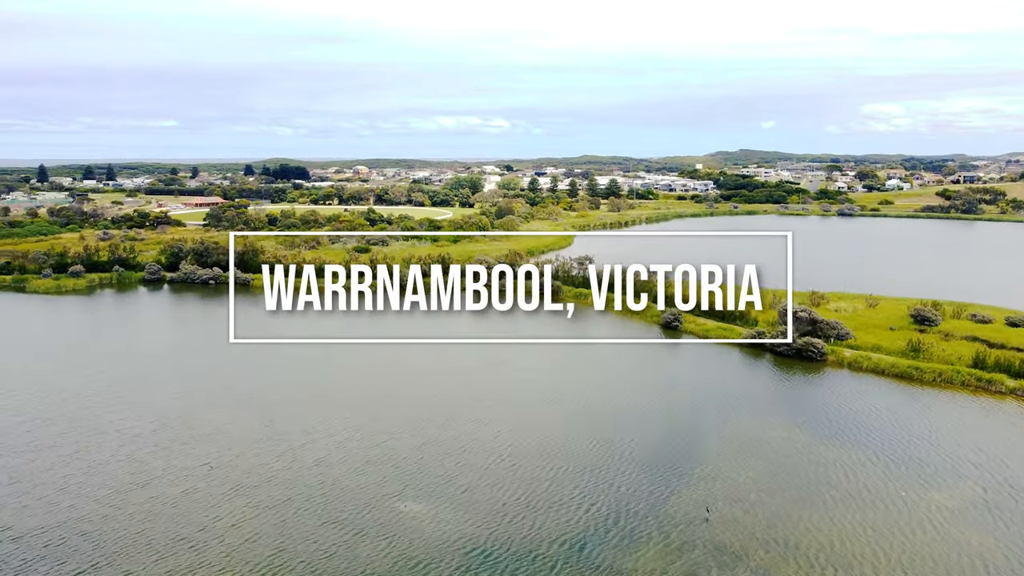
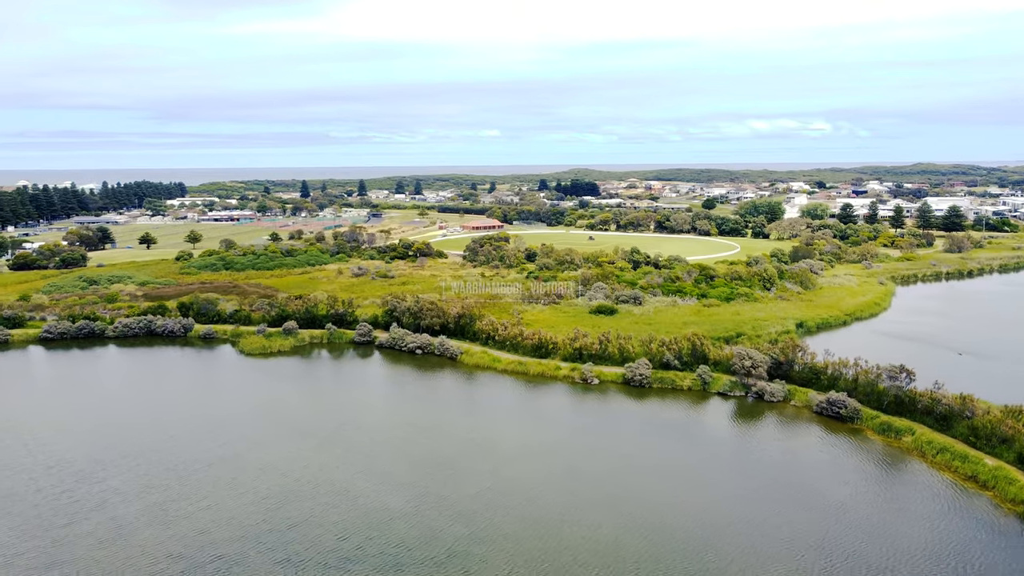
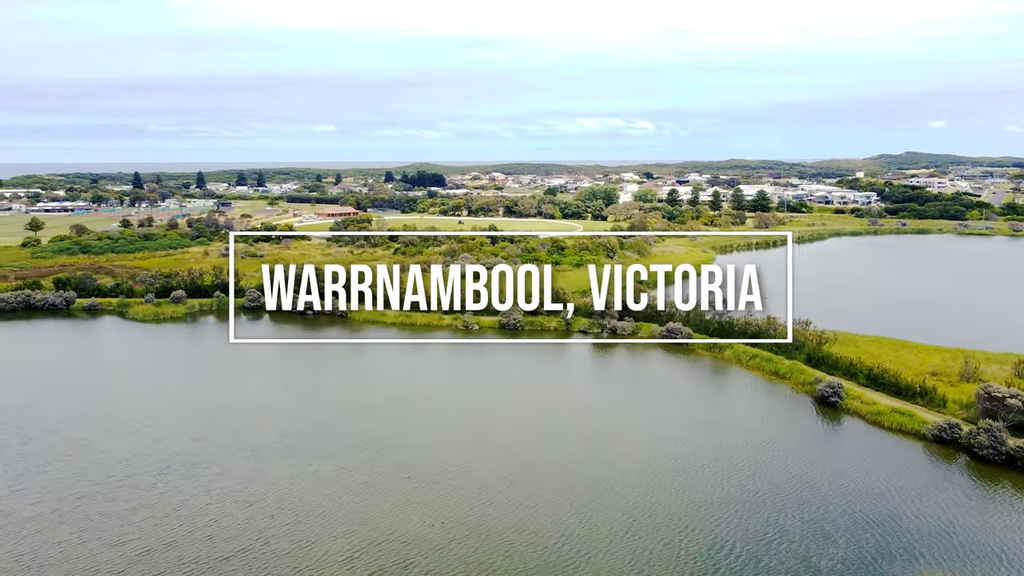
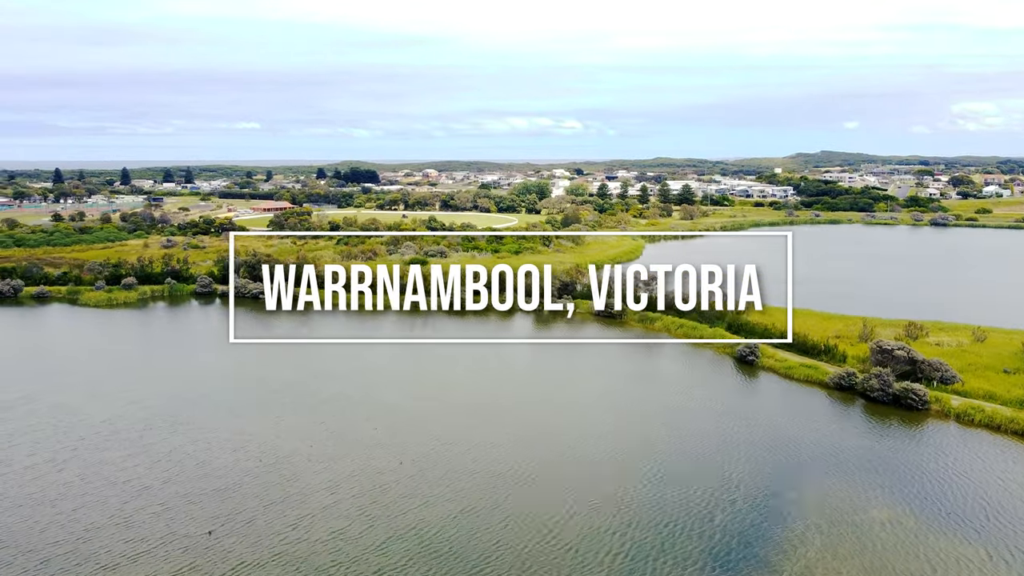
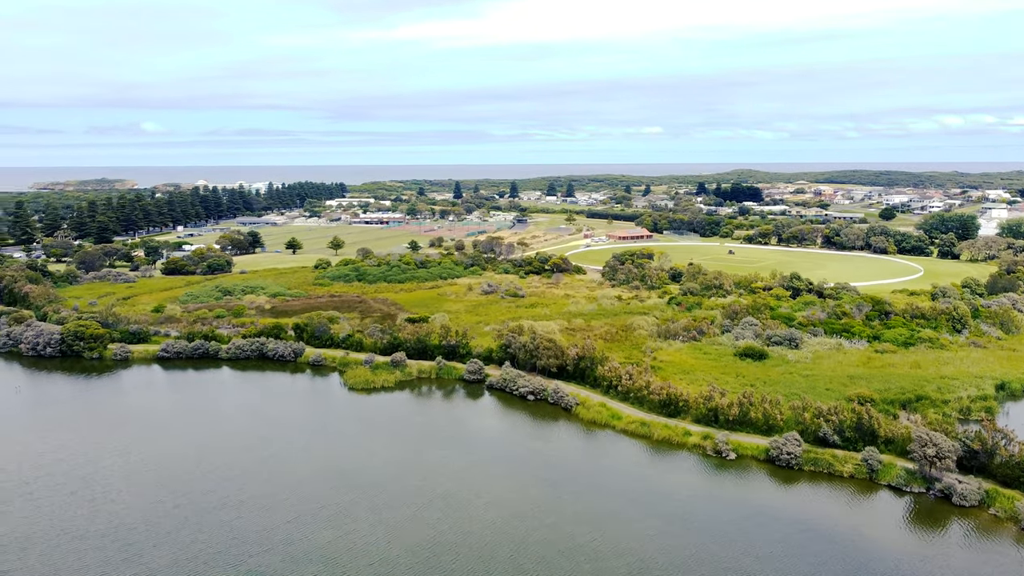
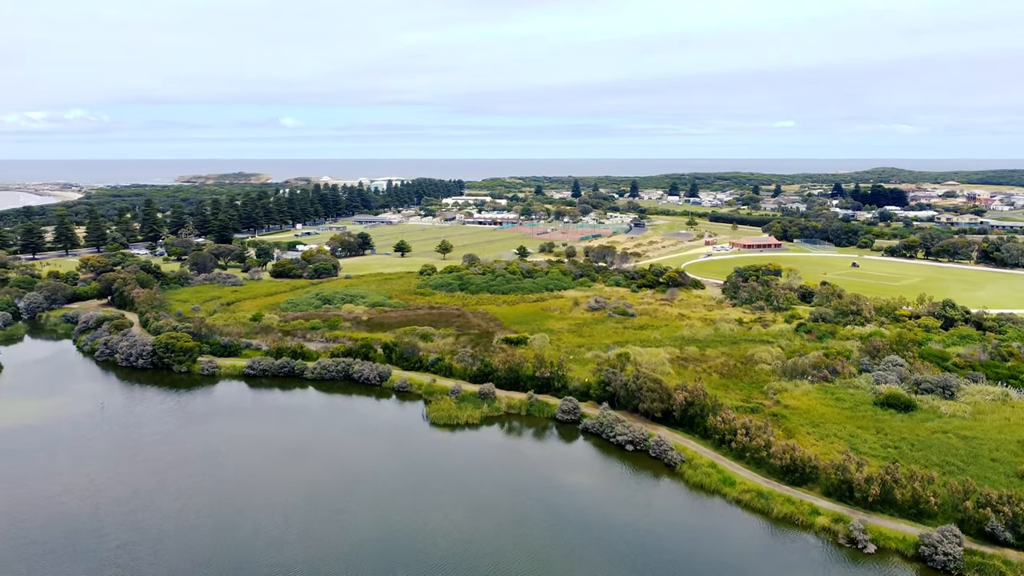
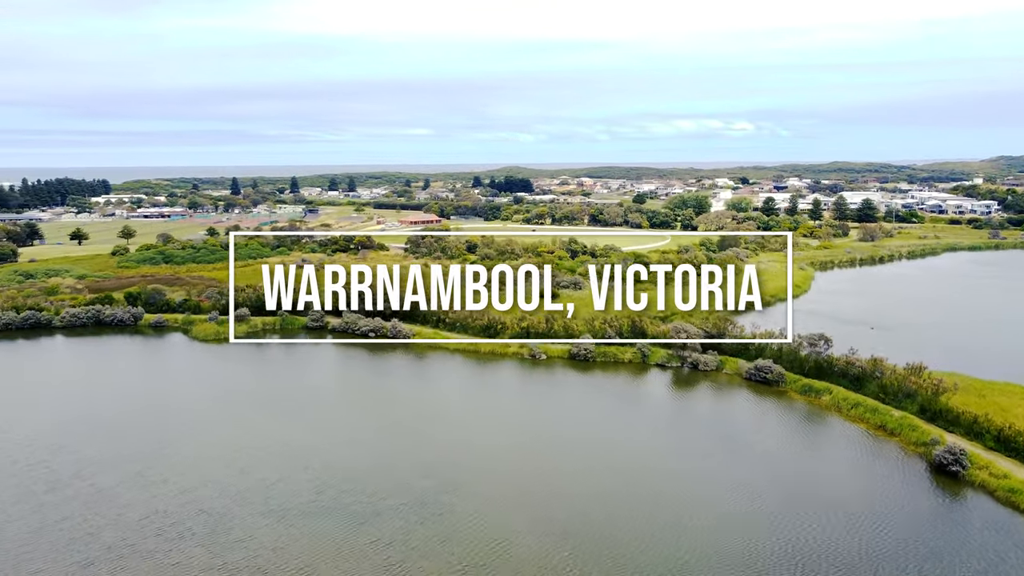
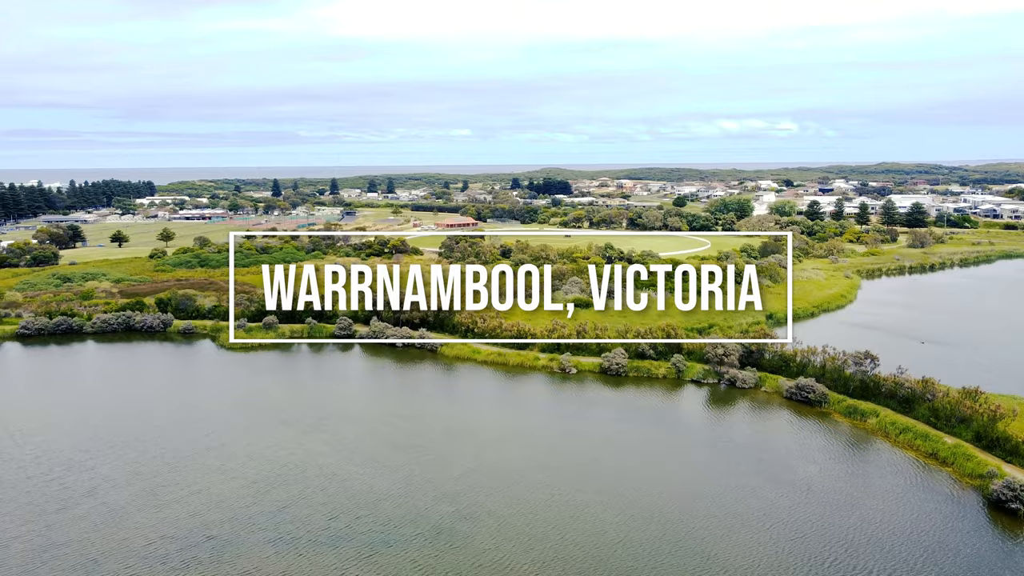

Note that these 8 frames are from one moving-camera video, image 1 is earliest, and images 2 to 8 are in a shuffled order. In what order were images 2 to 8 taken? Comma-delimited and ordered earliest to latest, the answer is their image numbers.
4, 3, 7, 8, 2, 5, 6
